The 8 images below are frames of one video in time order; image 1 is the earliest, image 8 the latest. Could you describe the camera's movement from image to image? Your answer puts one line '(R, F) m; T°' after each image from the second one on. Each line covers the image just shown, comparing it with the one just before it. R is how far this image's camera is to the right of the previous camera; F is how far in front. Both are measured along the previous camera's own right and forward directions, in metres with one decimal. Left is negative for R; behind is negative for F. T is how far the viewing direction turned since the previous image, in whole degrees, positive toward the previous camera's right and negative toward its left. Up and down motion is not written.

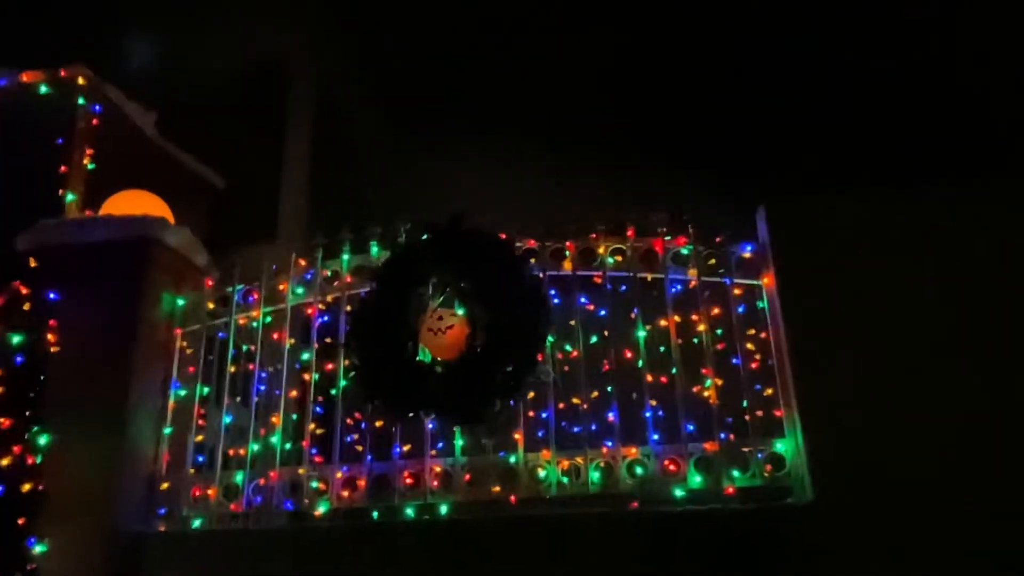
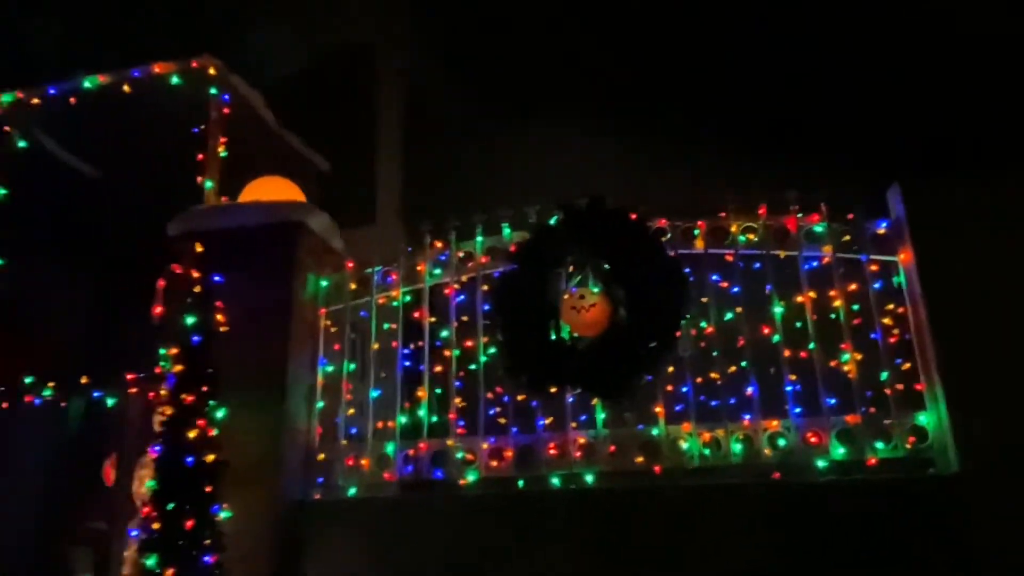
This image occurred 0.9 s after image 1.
(-0.5, -0.1) m; -2°
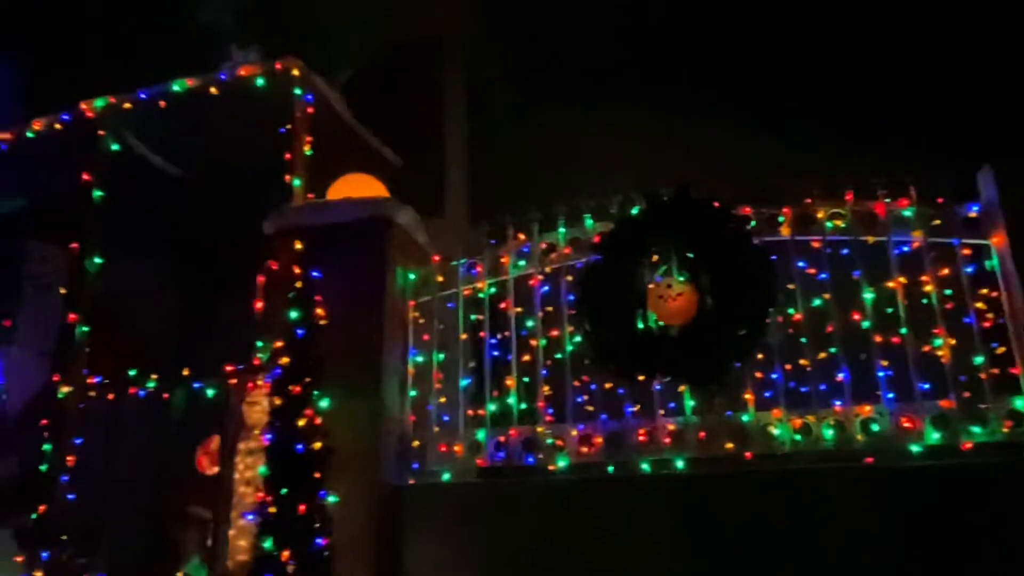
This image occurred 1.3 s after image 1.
(-0.2, -0.1) m; -3°
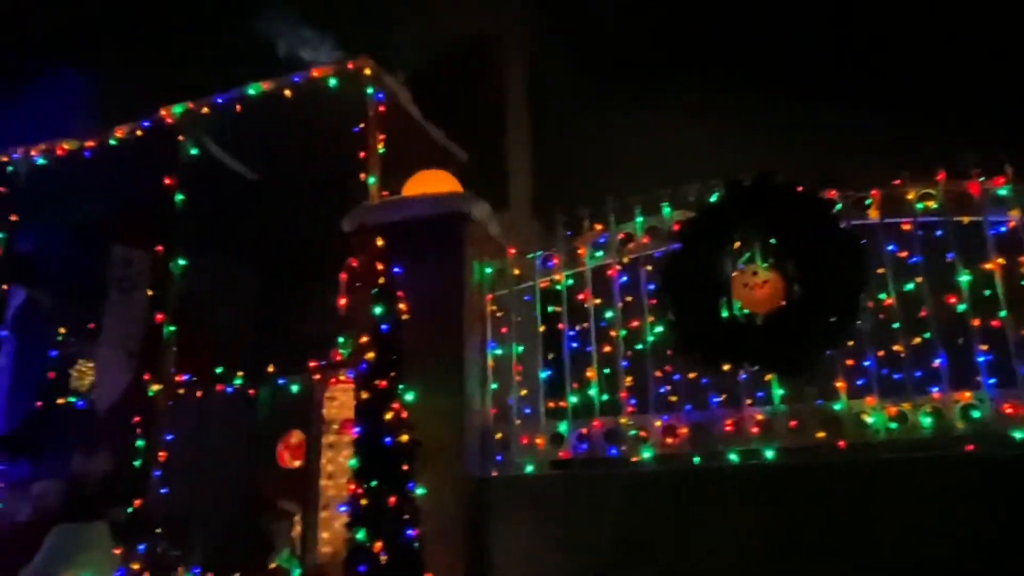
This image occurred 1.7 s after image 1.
(-0.1, 0.0) m; -4°
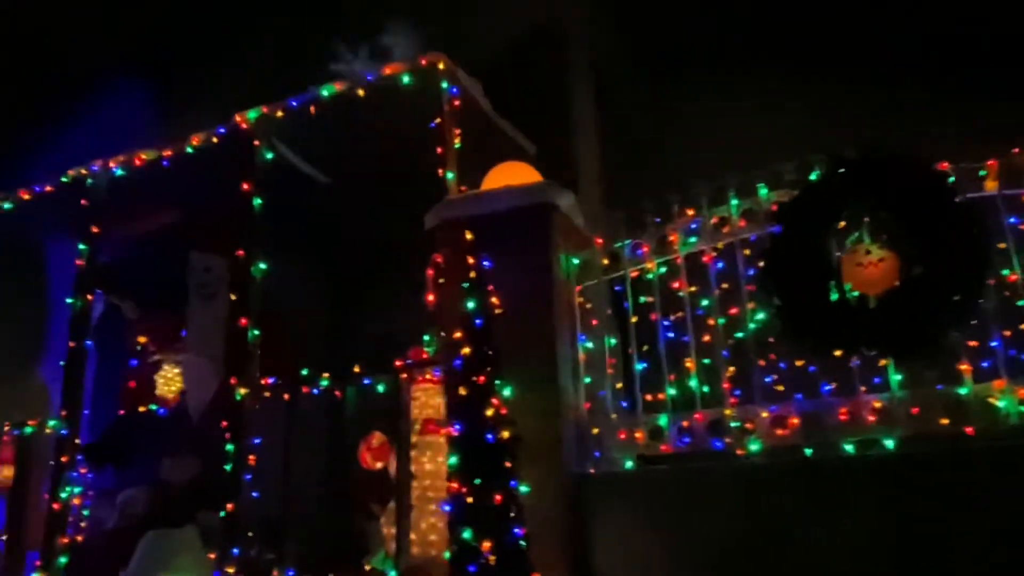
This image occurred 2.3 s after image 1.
(-0.2, +0.1) m; -3°
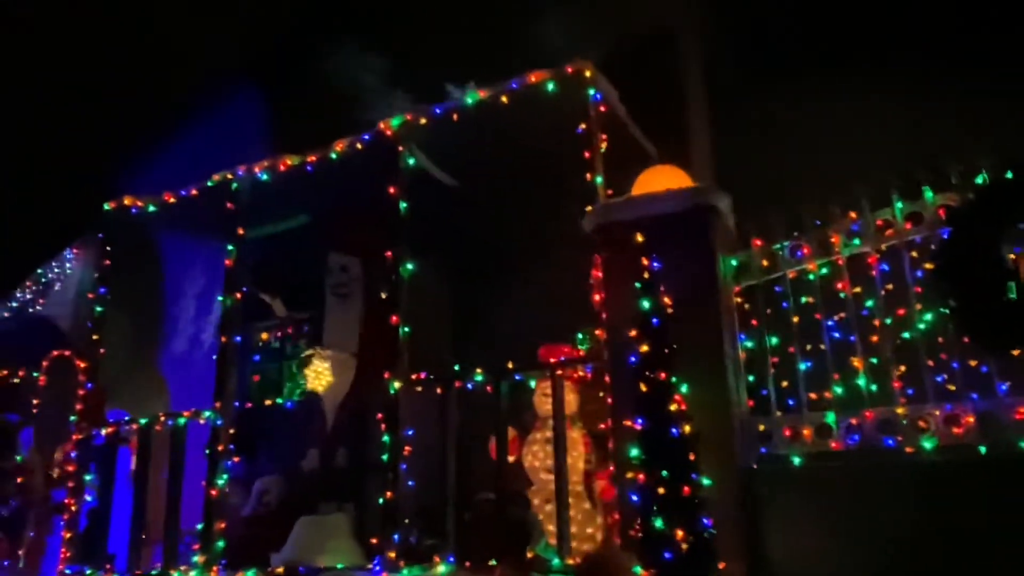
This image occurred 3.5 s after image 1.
(-0.6, -0.2) m; -3°
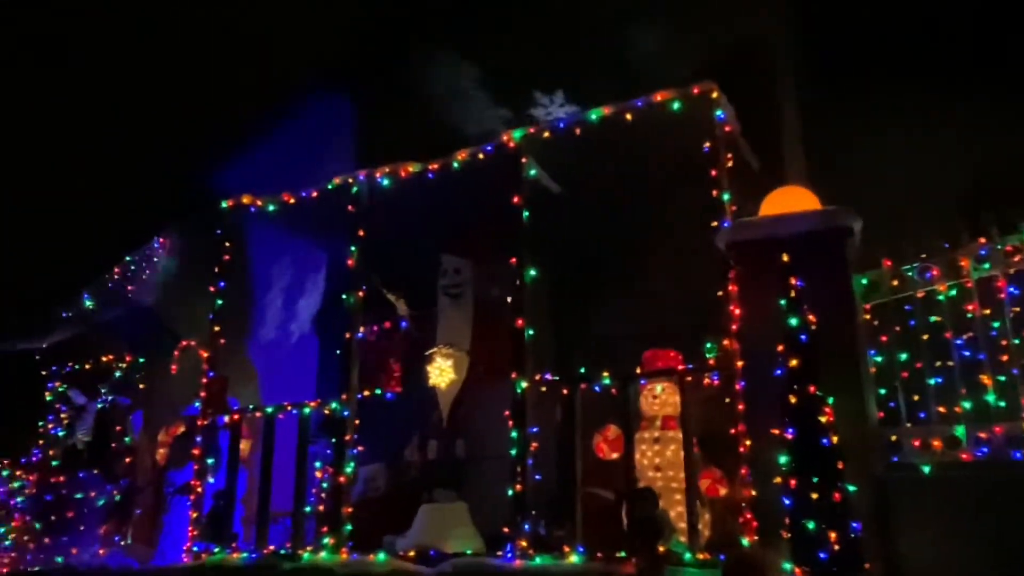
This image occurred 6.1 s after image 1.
(-0.7, -0.3) m; -1°
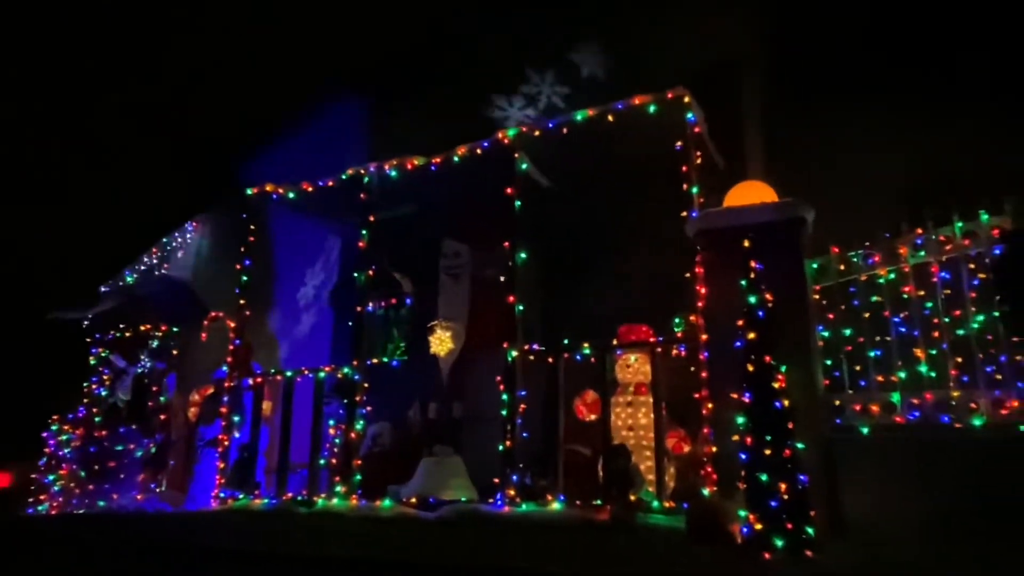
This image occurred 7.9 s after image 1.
(+0.1, -0.6) m; -1°
